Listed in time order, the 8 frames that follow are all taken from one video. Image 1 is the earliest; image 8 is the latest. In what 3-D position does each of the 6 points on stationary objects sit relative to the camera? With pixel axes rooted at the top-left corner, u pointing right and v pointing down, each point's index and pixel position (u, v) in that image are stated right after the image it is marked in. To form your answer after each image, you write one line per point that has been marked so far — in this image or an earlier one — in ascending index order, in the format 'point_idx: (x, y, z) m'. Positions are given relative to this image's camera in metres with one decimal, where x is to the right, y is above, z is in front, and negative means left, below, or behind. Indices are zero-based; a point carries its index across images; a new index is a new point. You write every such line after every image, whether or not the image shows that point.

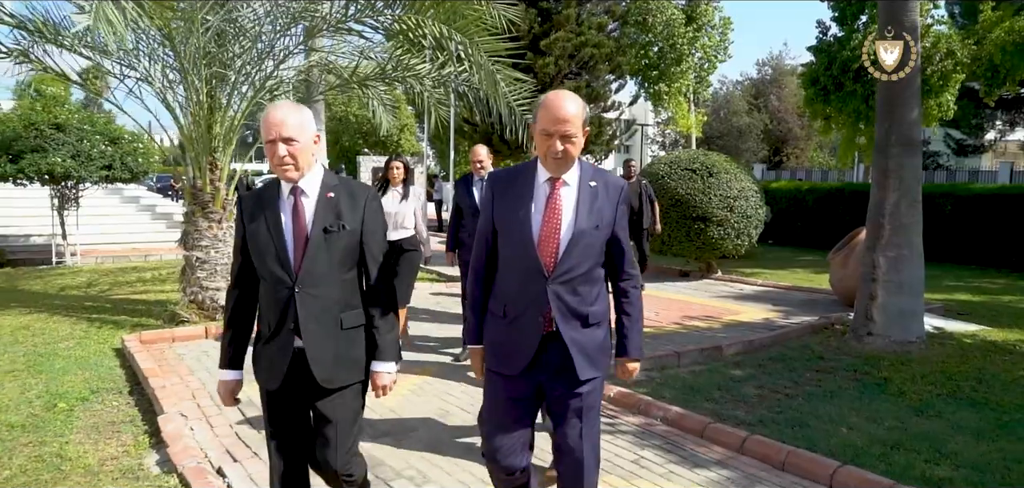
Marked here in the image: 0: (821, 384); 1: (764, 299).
0: (+2.4, -1.1, +5.4) m
1: (+3.3, -0.7, +9.3) m
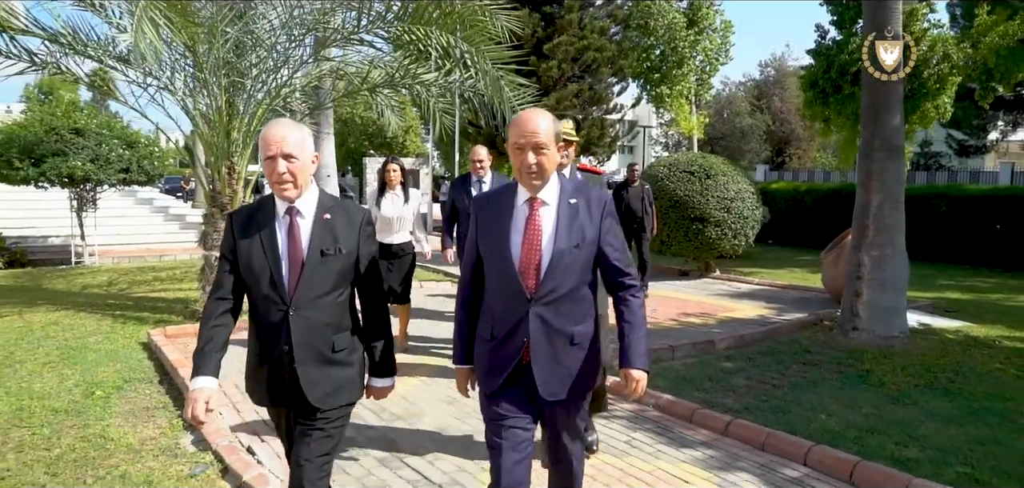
0: (+2.4, -1.1, +5.8) m
1: (+3.4, -0.7, +9.6) m
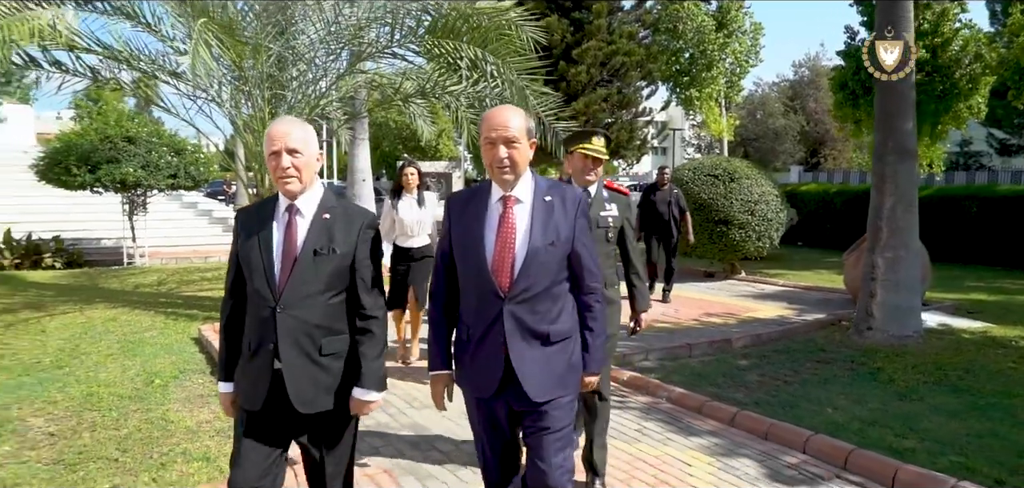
0: (+2.6, -1.1, +6.0) m
1: (+3.7, -0.7, +9.8) m
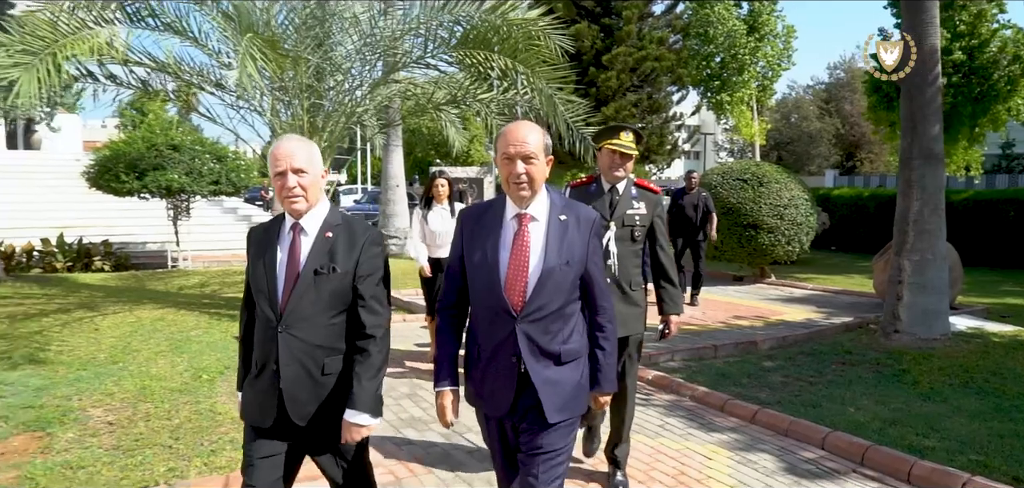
0: (+2.8, -1.1, +6.1) m
1: (+4.2, -0.8, +9.8) m
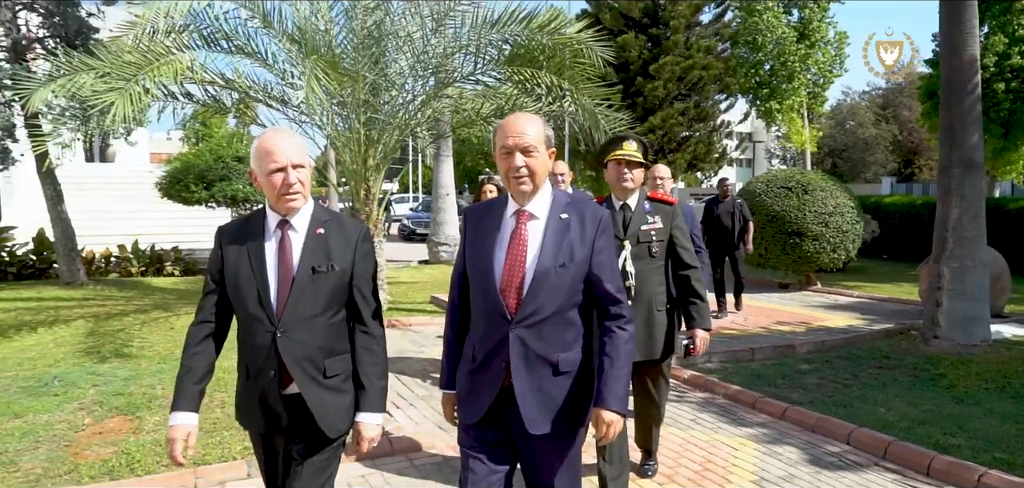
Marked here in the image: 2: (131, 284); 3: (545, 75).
0: (+3.2, -1.2, +6.2) m
1: (+4.8, -0.9, +9.9) m
2: (-6.7, -0.7, +12.4) m
3: (+0.4, +2.0, +8.3) m
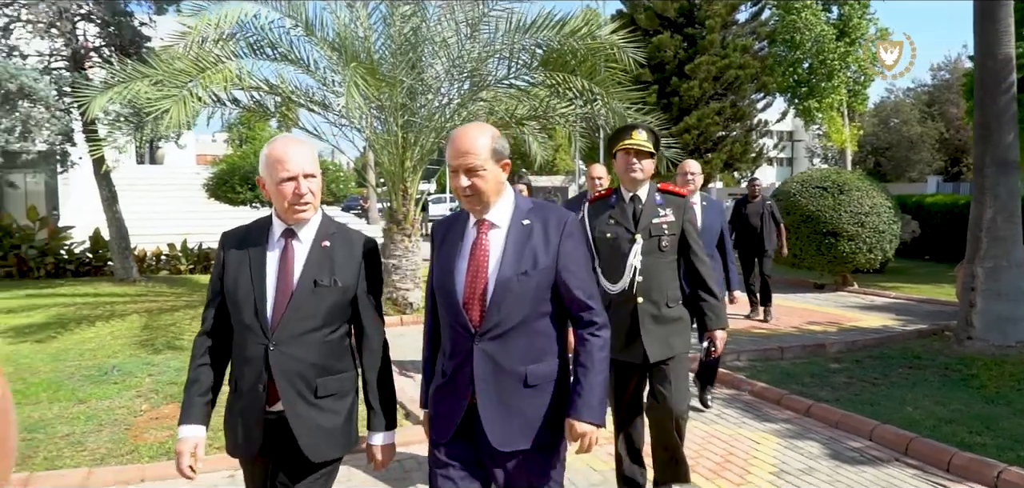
0: (+3.5, -1.2, +6.3) m
1: (+5.3, -0.9, +9.8) m
2: (-6.1, -0.7, +12.9) m
3: (+0.8, +2.0, +8.4) m
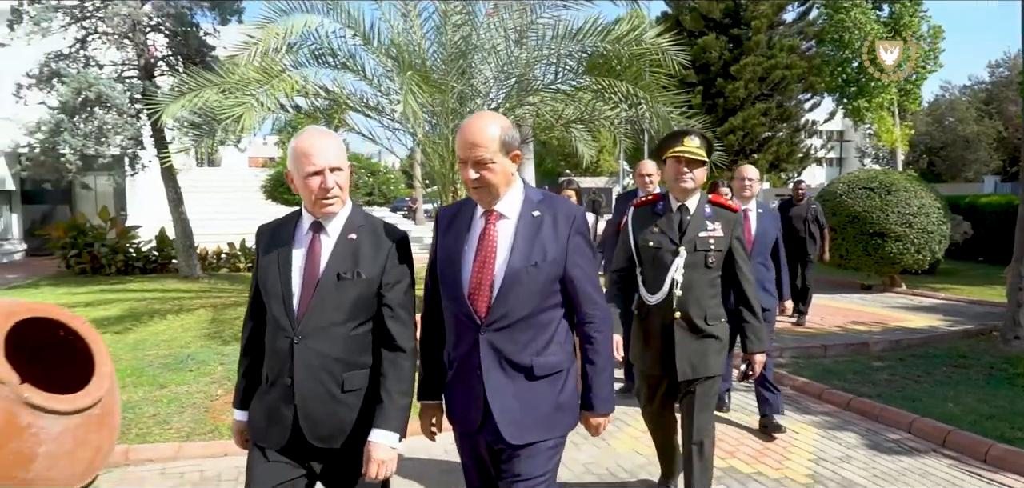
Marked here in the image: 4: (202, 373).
0: (+3.9, -1.2, +6.3) m
1: (+5.9, -0.9, +9.8) m
2: (-5.2, -0.7, +13.5) m
3: (+1.3, +2.0, +8.7) m
4: (-2.8, -1.2, +6.4) m
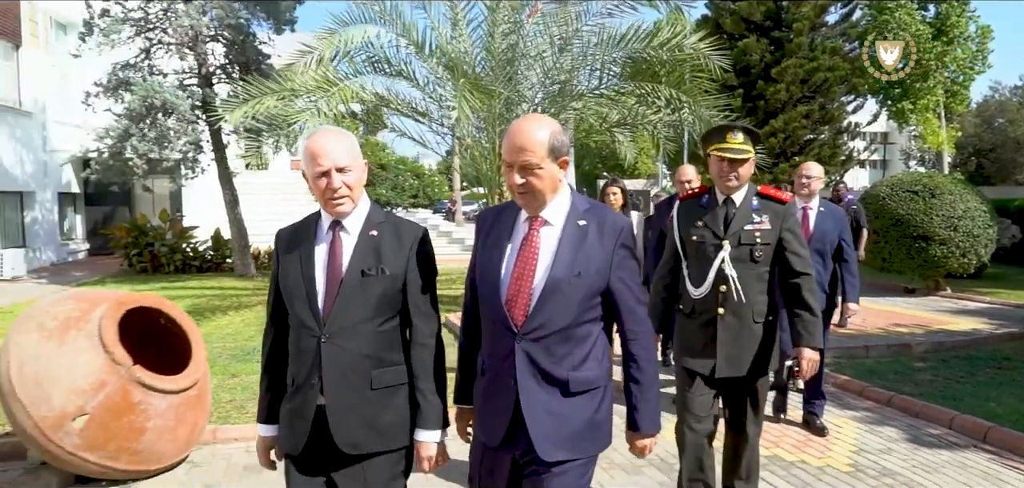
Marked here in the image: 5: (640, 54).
0: (+4.4, -1.2, +6.4) m
1: (+6.5, -1.0, +9.7) m
2: (-4.4, -0.7, +14.1) m
3: (+1.9, +2.0, +8.9) m
4: (-2.3, -1.2, +6.8) m
5: (+1.6, +2.4, +8.9) m
